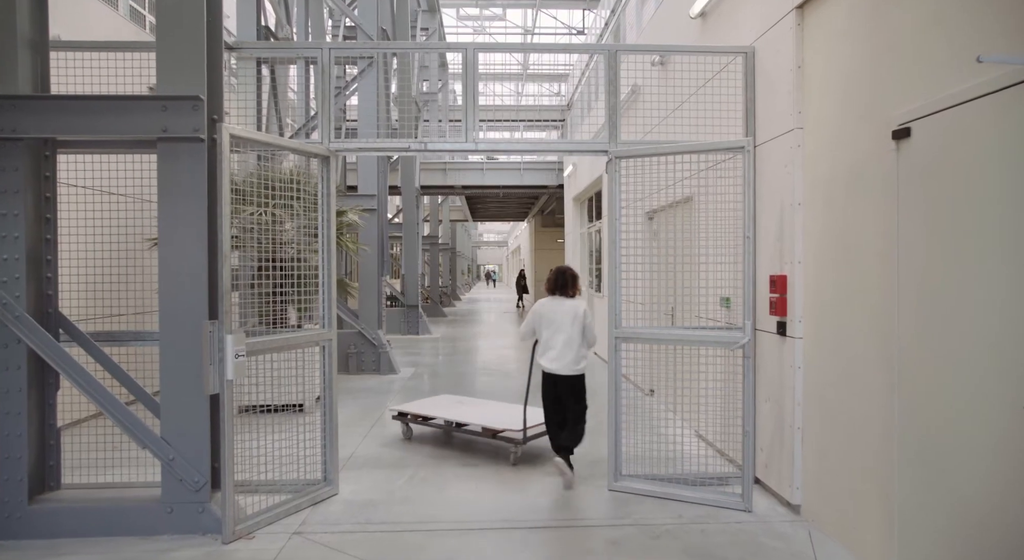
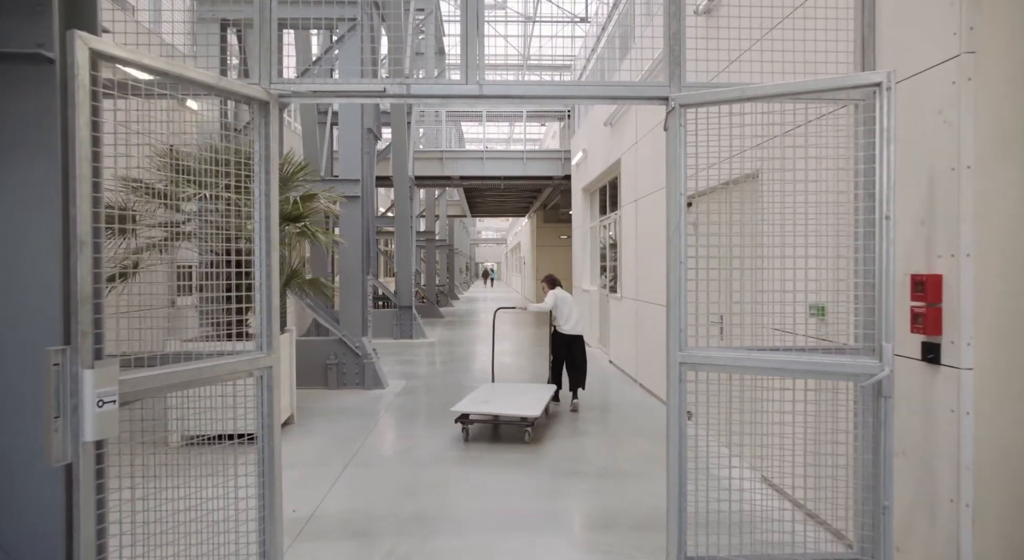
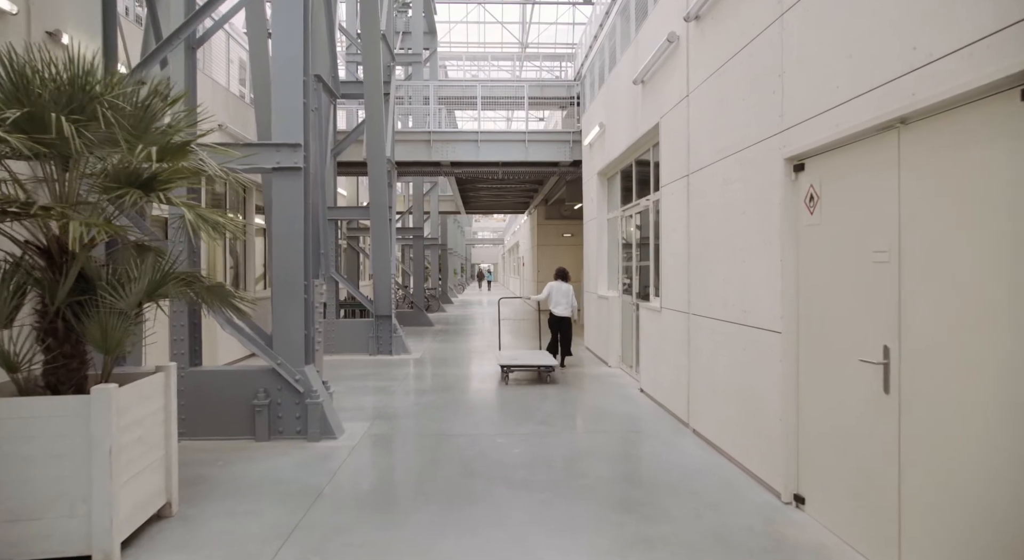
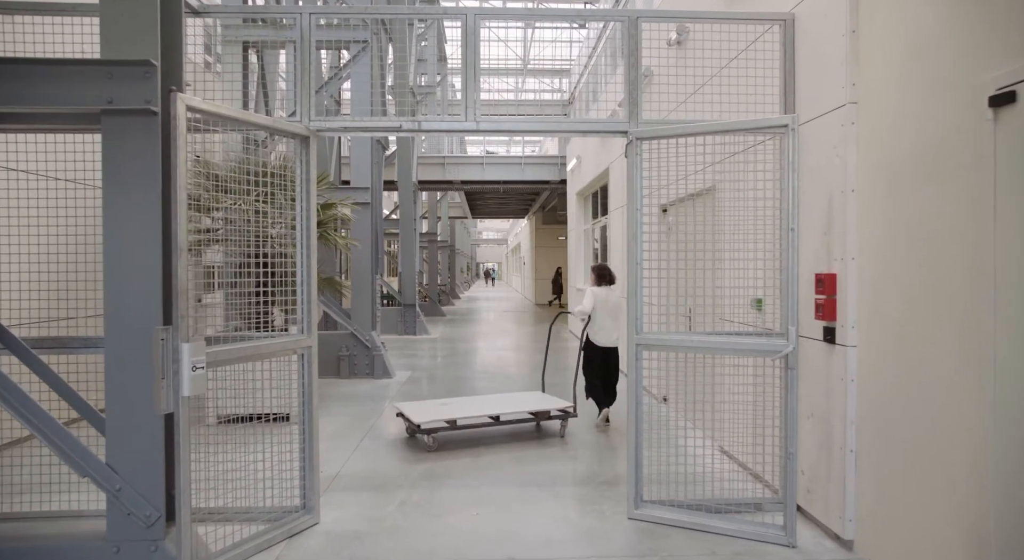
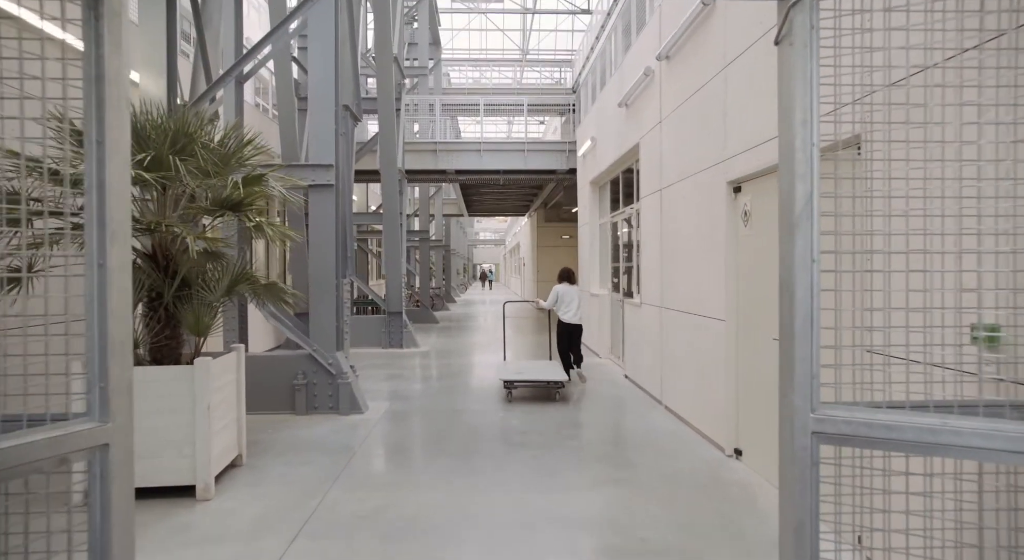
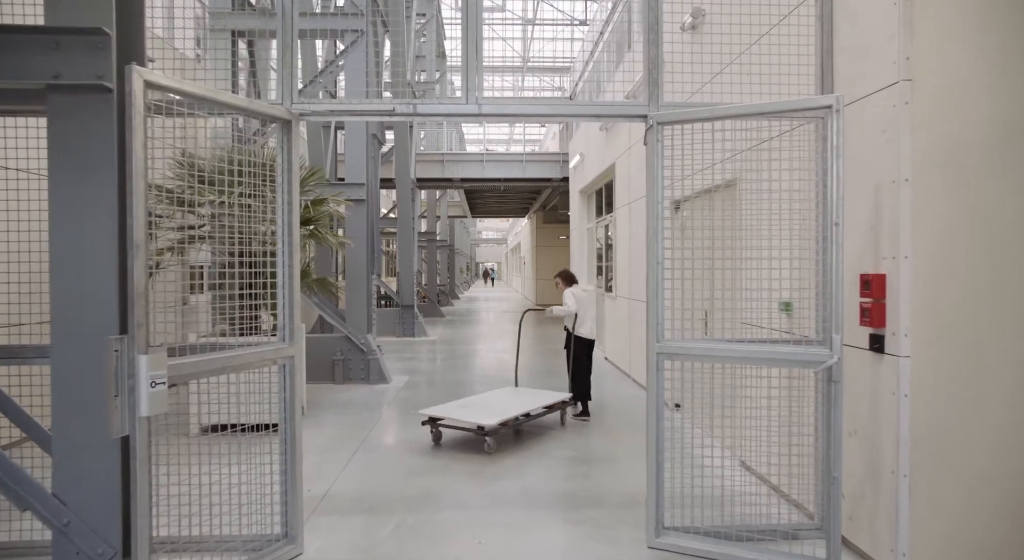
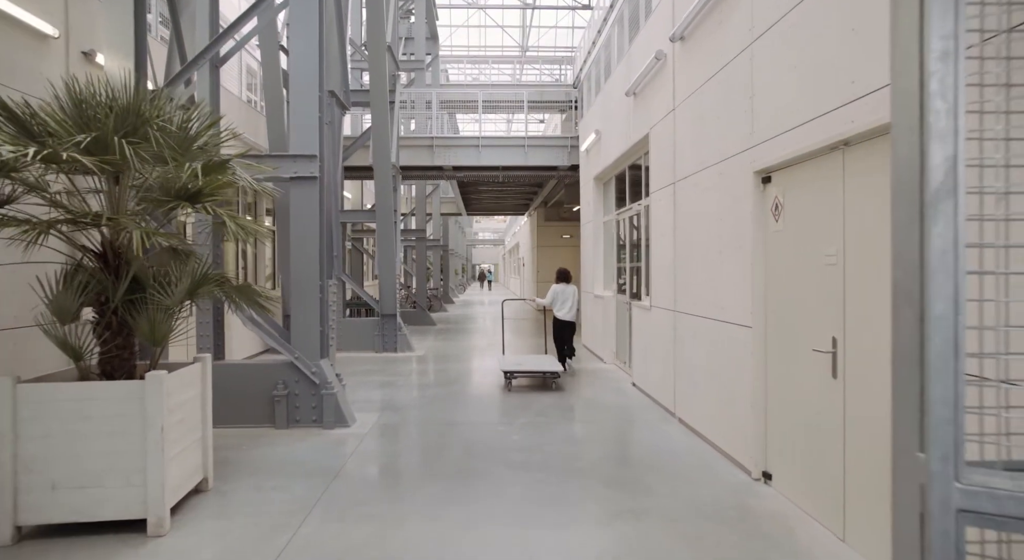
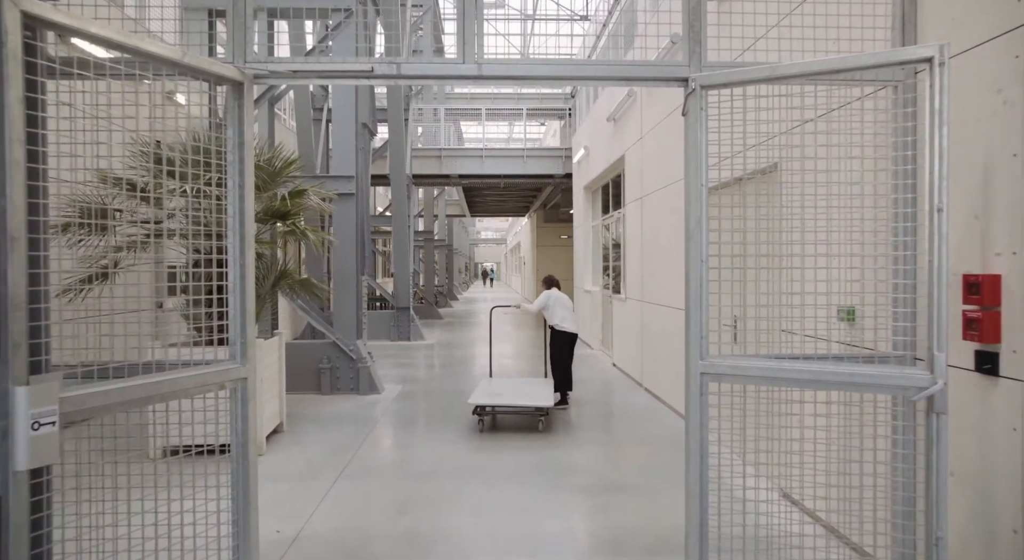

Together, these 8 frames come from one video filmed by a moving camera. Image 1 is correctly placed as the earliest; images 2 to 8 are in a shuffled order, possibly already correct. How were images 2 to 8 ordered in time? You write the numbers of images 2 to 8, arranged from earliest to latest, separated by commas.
4, 6, 2, 8, 5, 7, 3
